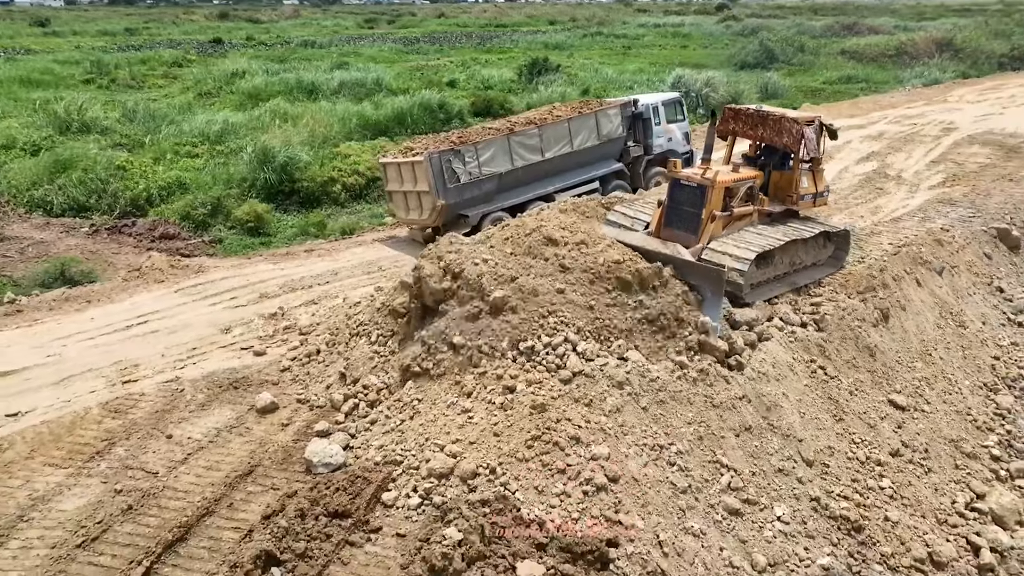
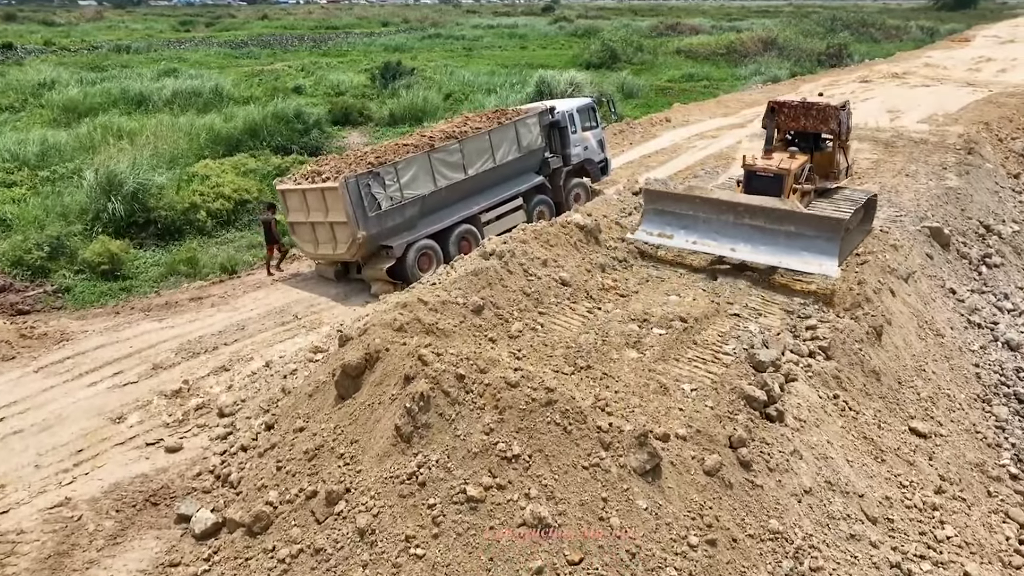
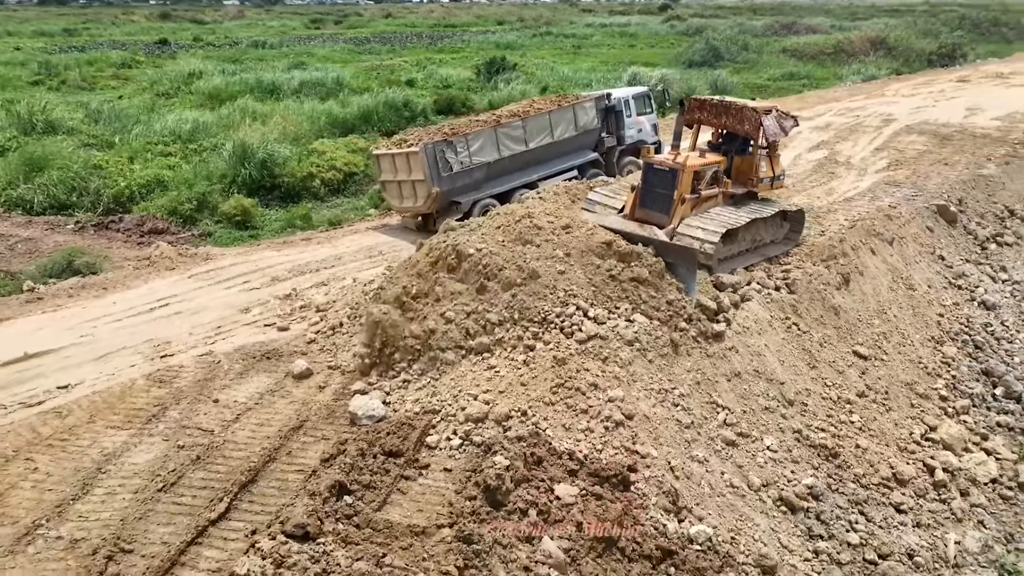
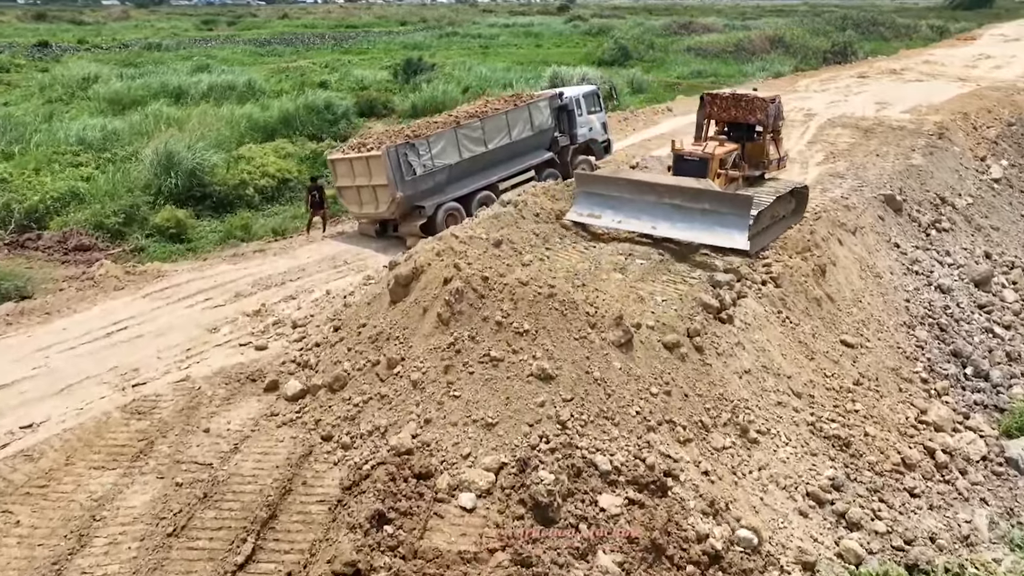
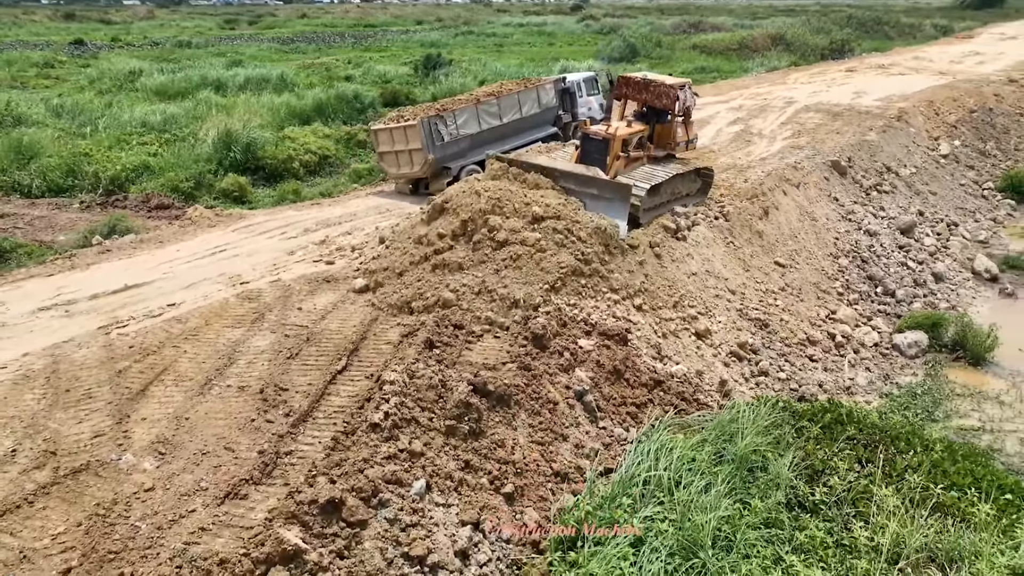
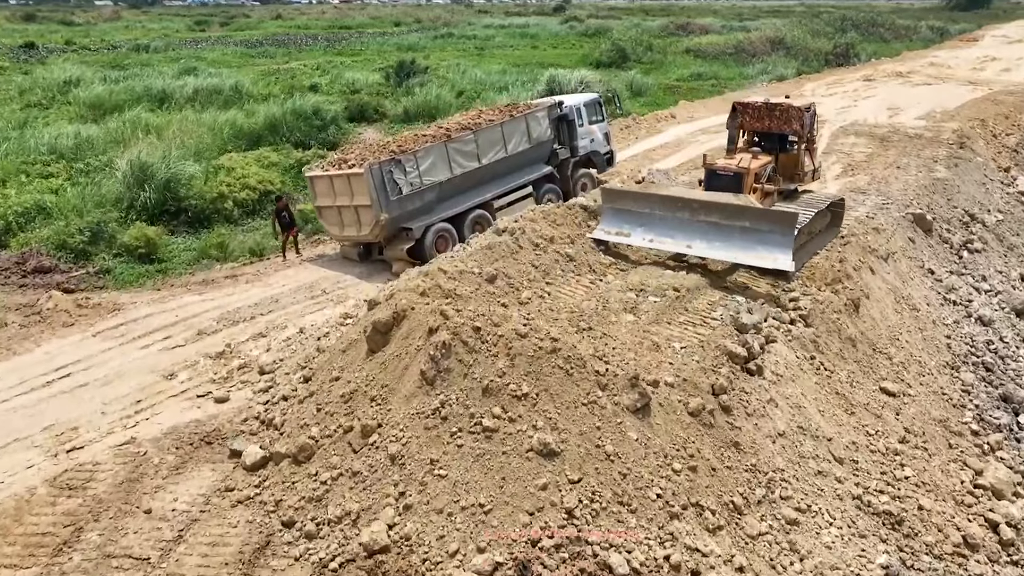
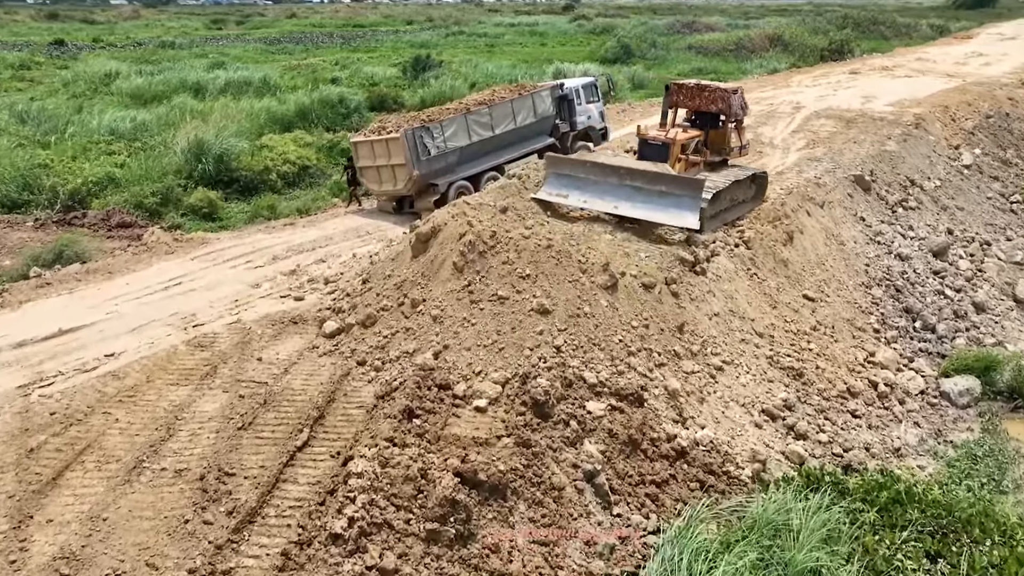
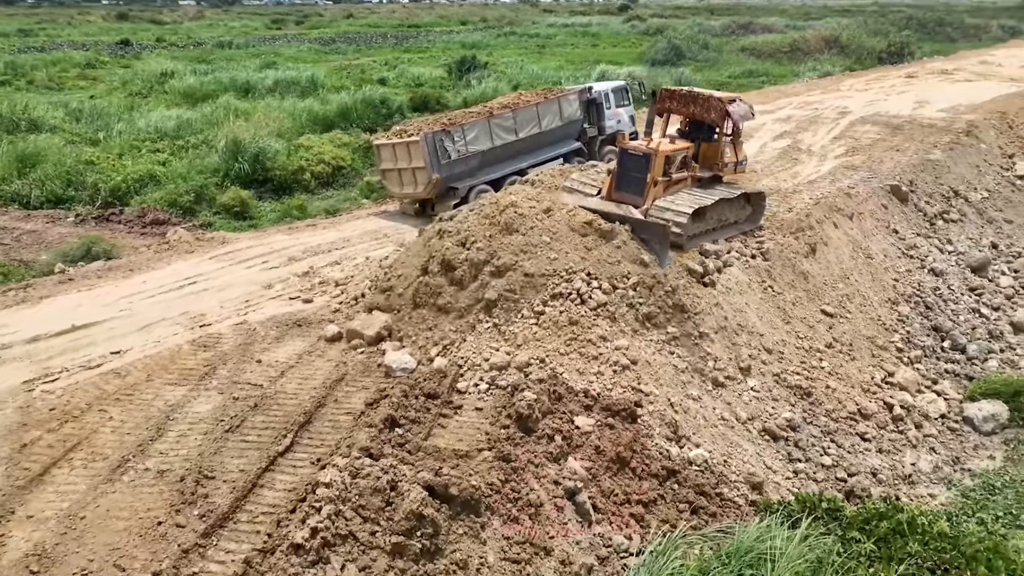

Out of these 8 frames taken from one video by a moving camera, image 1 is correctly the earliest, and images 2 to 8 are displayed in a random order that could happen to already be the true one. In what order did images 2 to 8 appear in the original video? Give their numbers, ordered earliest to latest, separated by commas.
3, 8, 5, 7, 4, 6, 2
